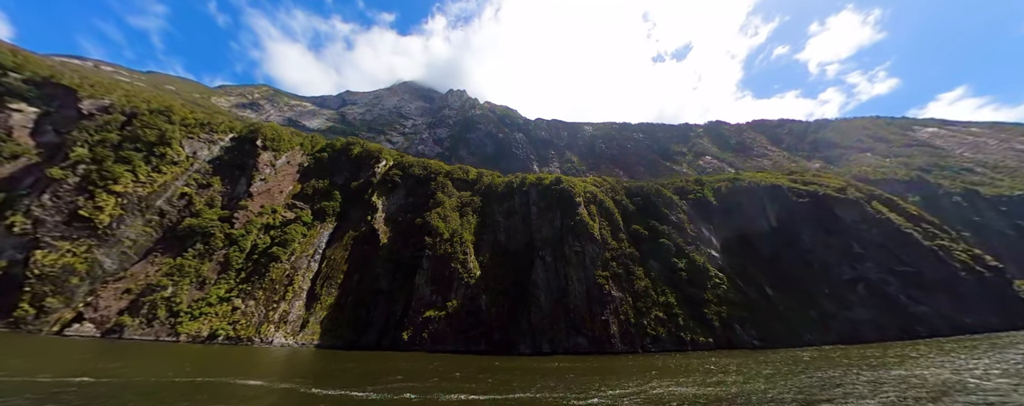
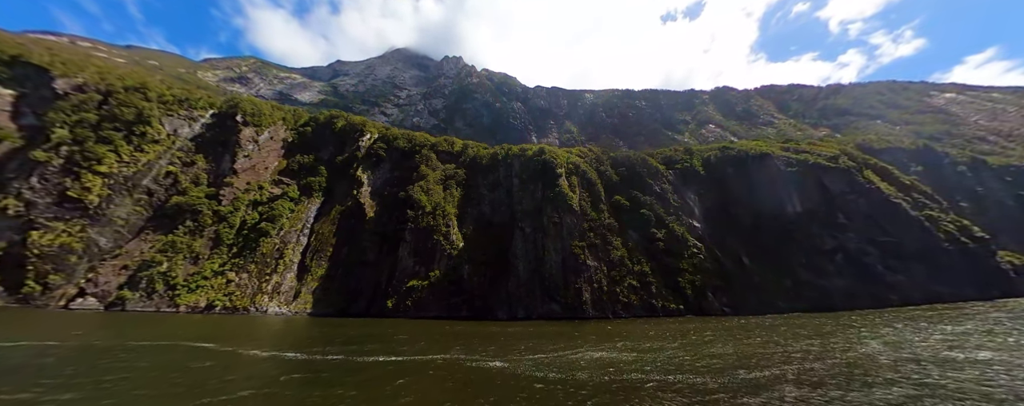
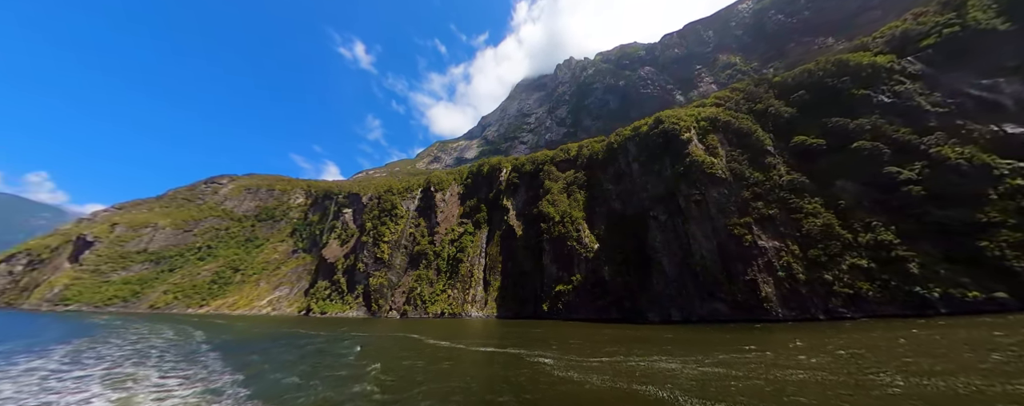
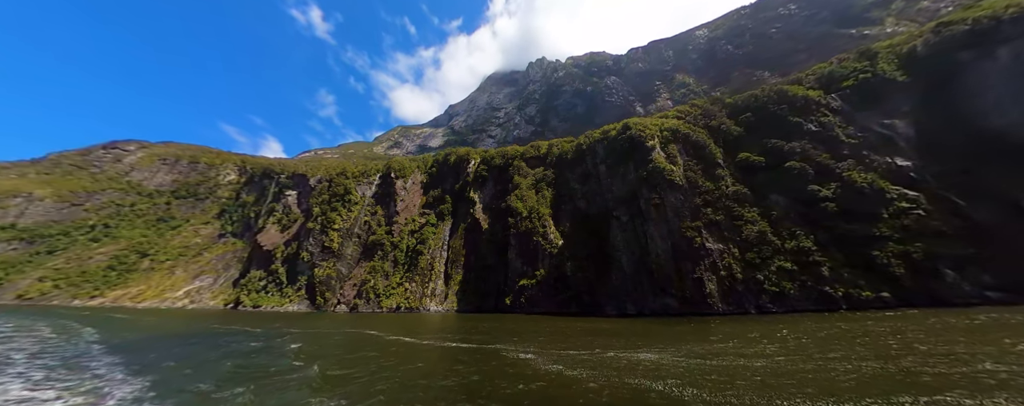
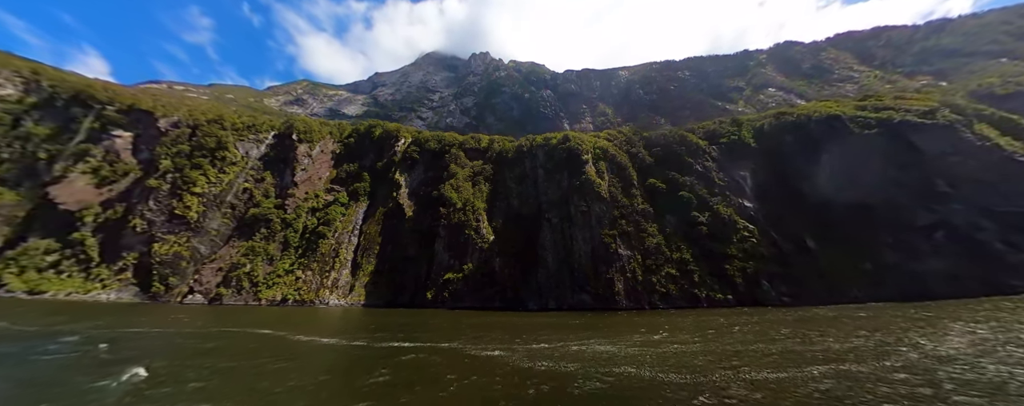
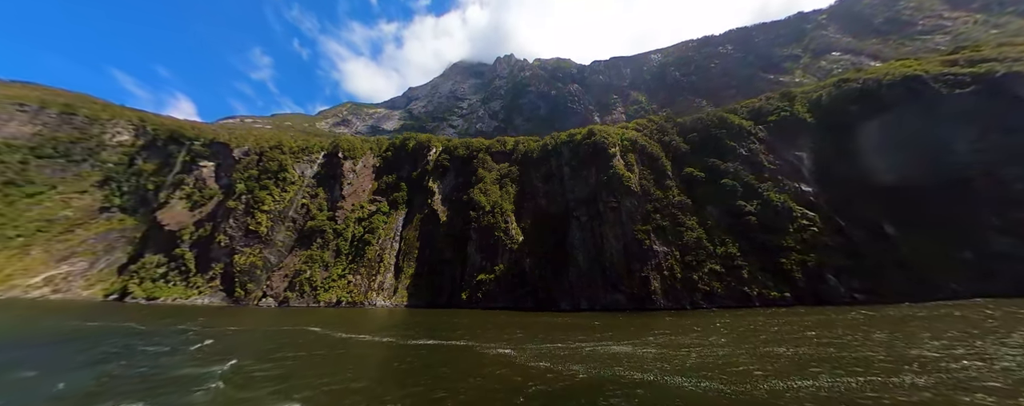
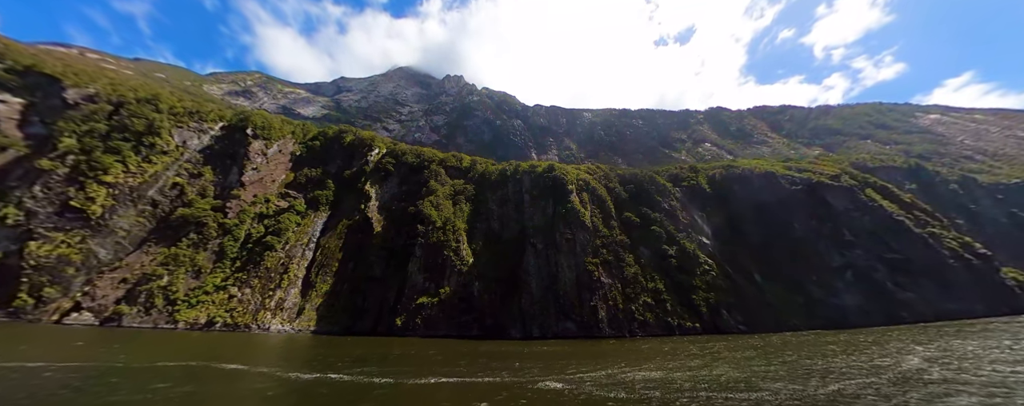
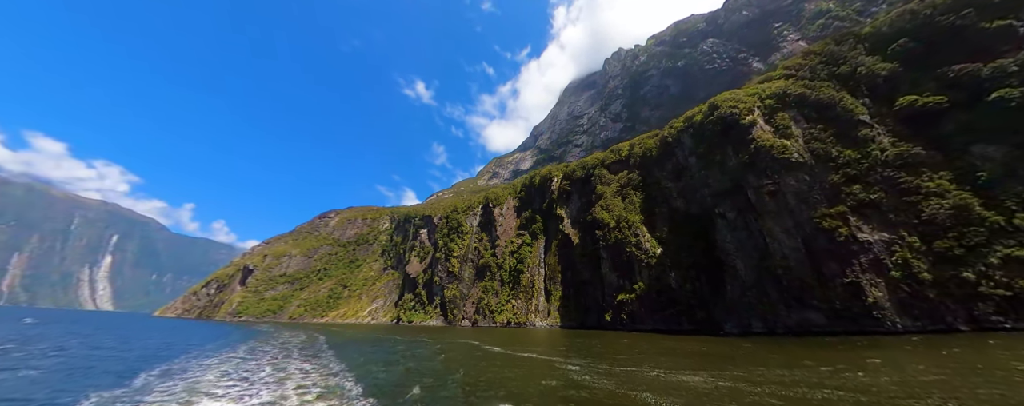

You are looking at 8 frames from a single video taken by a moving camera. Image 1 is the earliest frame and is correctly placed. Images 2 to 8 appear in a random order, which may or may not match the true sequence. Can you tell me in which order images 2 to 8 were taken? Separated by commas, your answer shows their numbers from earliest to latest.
7, 2, 5, 6, 4, 3, 8
